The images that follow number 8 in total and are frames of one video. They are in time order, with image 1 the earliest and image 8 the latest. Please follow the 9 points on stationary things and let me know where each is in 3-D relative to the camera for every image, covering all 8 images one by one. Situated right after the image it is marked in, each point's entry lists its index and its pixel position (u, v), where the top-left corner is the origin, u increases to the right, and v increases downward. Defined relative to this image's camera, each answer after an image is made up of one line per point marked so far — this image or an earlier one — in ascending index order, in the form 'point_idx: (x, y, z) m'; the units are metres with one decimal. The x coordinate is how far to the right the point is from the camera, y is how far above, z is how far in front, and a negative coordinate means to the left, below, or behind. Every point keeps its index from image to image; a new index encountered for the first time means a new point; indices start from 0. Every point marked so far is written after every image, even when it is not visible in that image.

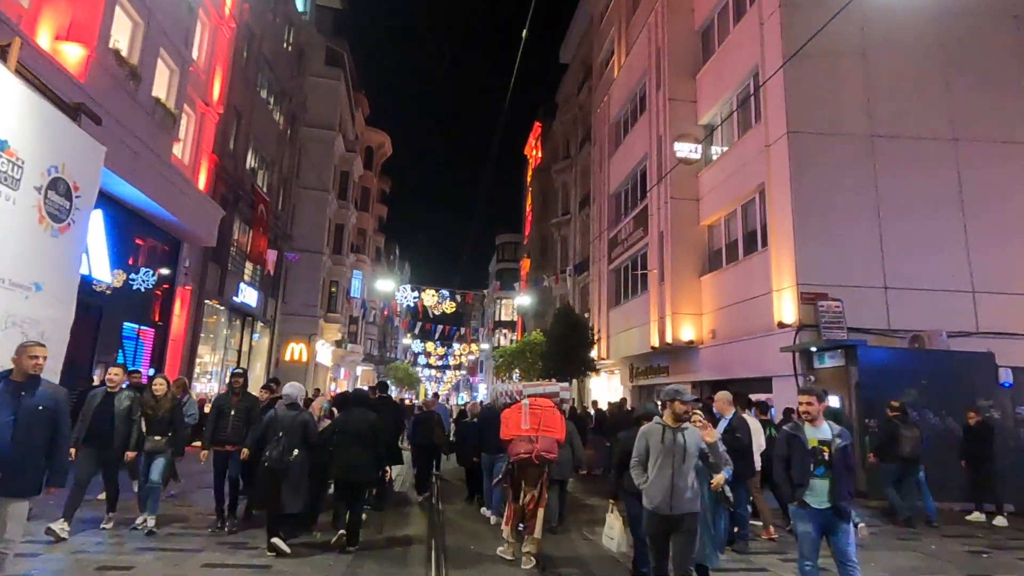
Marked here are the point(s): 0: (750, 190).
0: (+7.2, +2.9, +16.3) m
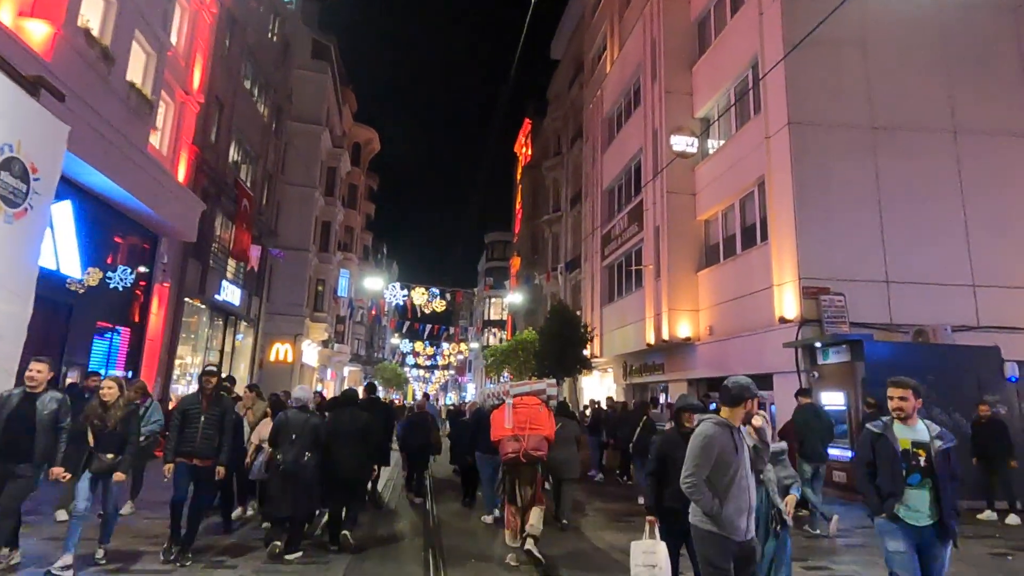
0: (+7.0, +3.1, +15.9) m
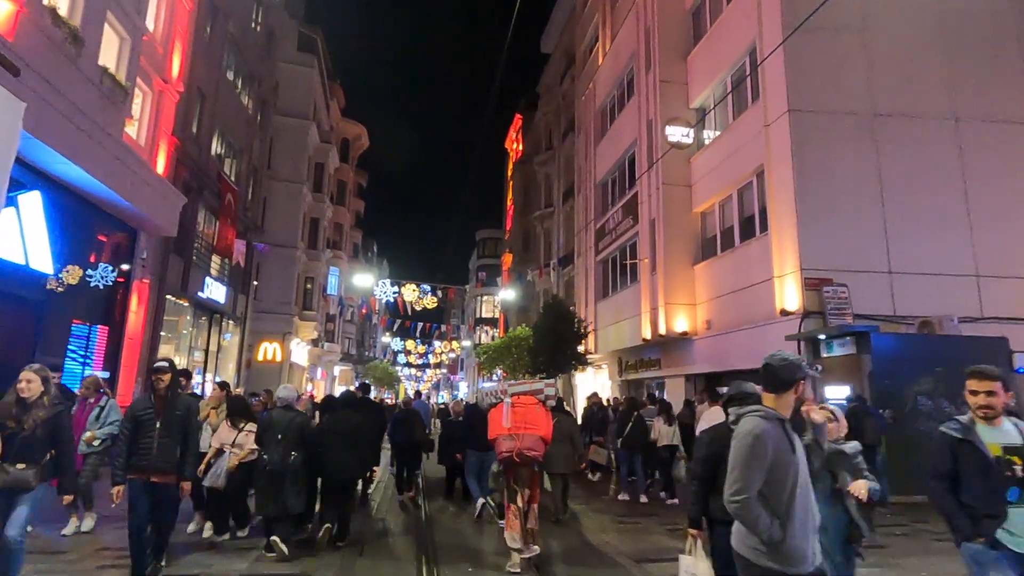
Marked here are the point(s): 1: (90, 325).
0: (+6.8, +3.3, +15.6) m
1: (-11.3, -1.0, +14.4) m
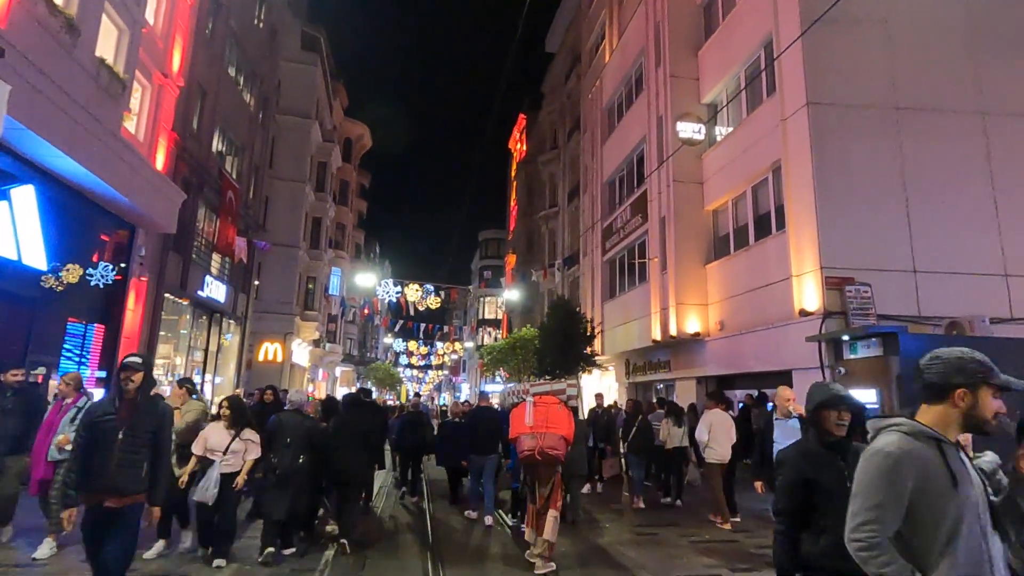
0: (+7.0, +3.3, +15.1) m
1: (-11.1, -0.9, +14.0) m
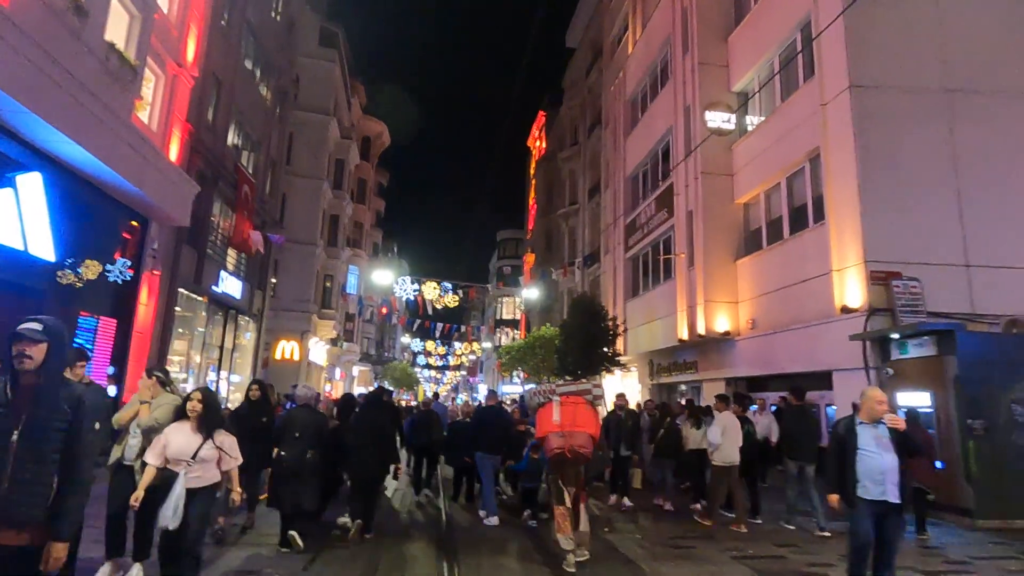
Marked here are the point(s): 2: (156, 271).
0: (+7.6, +3.4, +14.2) m
1: (-10.6, -0.8, +13.7) m
2: (-10.4, +0.5, +15.7) m
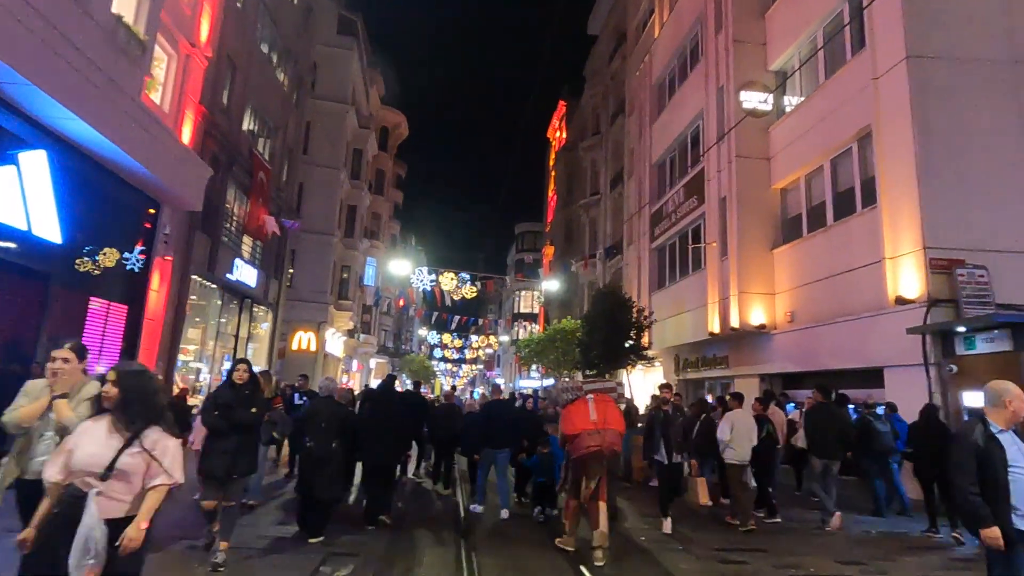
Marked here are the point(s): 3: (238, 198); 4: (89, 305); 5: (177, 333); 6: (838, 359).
0: (+8.2, +3.6, +13.2) m
1: (-10.0, -0.4, +13.3) m
2: (-9.8, +0.9, +15.3) m
3: (-10.1, +3.3, +19.8) m
4: (-10.0, -0.4, +12.6) m
5: (-9.9, -1.3, +15.8) m
6: (+7.7, -1.7, +12.6) m
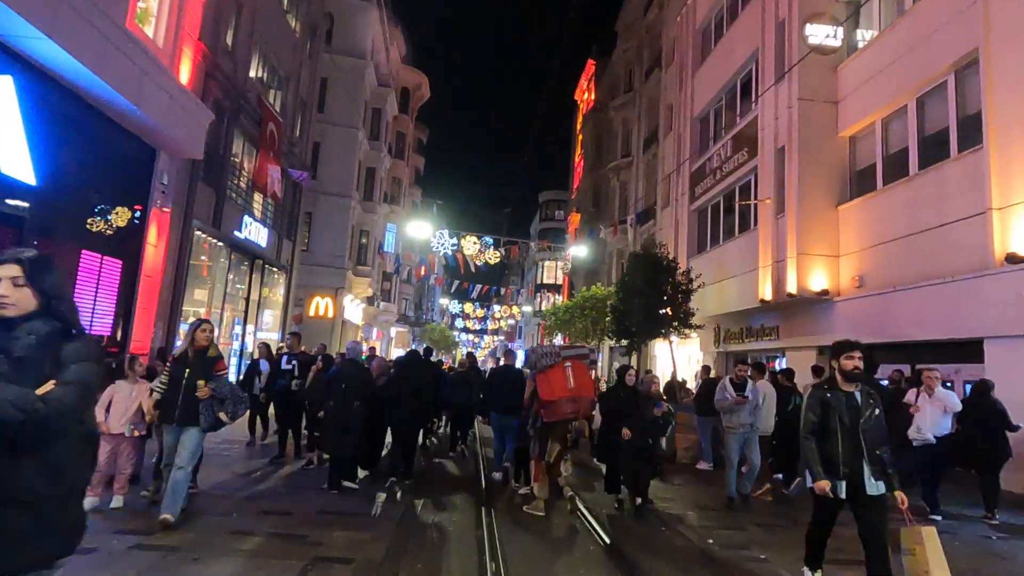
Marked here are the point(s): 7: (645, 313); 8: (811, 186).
0: (+8.9, +4.5, +11.1) m
1: (-9.3, +0.7, +12.2) m
2: (-9.0, +2.1, +14.0) m
3: (-9.1, +4.7, +18.5) m
4: (-9.4, +0.6, +11.5) m
5: (-9.1, -0.1, +14.7) m
6: (+8.3, -0.8, +10.9) m
7: (+4.1, -0.8, +17.1) m
8: (+7.8, +2.7, +14.1) m
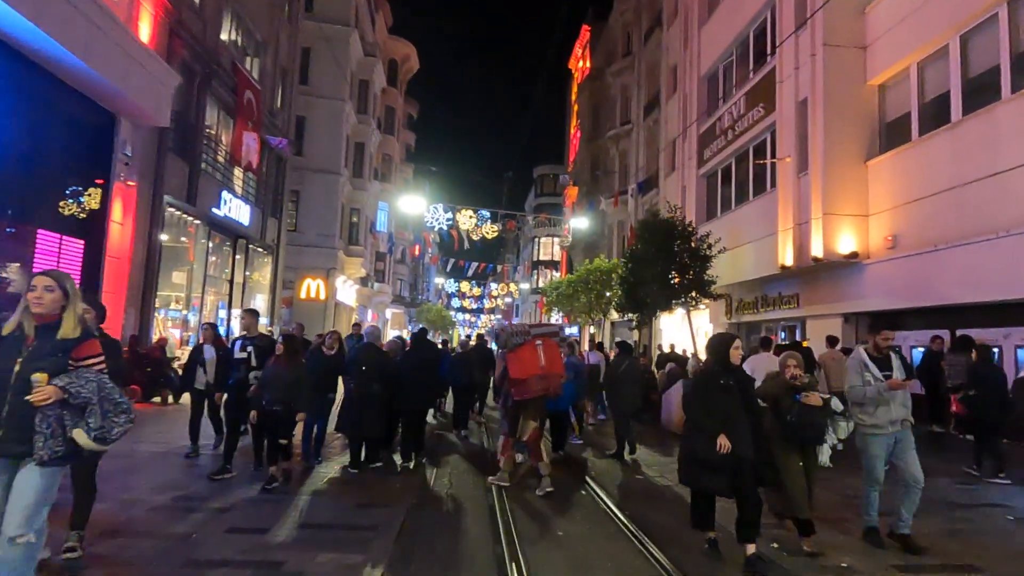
0: (+8.9, +5.3, +9.9) m
1: (-9.3, +1.1, +11.0) m
2: (-9.0, +2.5, +12.8) m
3: (-9.2, +5.3, +17.1) m
4: (-9.3, +1.0, +10.3) m
5: (-9.1, +0.3, +13.6) m
6: (+8.4, 0.0, +9.9) m
7: (+4.2, +0.1, +16.1) m
8: (+7.8, +3.6, +13.0) m
